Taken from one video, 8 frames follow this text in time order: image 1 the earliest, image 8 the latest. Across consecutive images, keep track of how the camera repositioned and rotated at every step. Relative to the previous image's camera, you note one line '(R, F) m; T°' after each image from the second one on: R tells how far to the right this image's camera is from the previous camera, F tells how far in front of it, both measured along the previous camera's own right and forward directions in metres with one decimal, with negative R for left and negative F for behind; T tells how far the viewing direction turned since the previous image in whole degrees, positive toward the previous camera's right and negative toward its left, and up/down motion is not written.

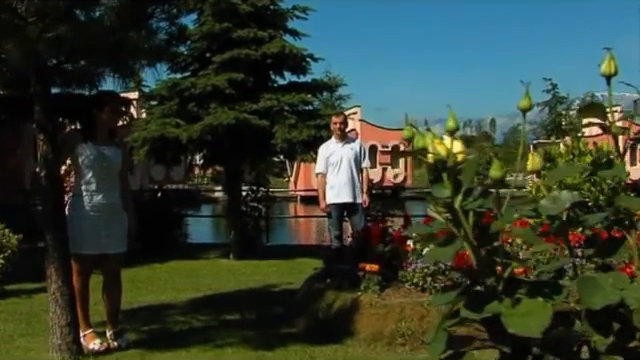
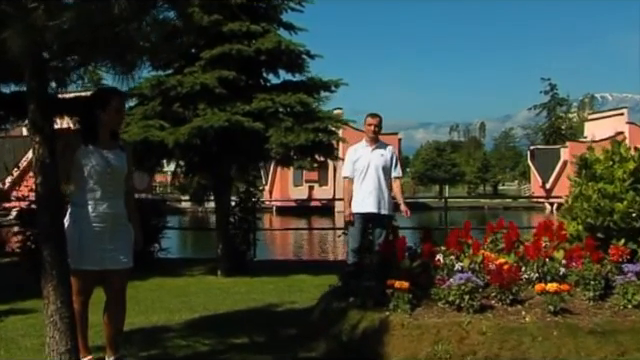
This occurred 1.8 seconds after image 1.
(-0.9, +0.8) m; +7°
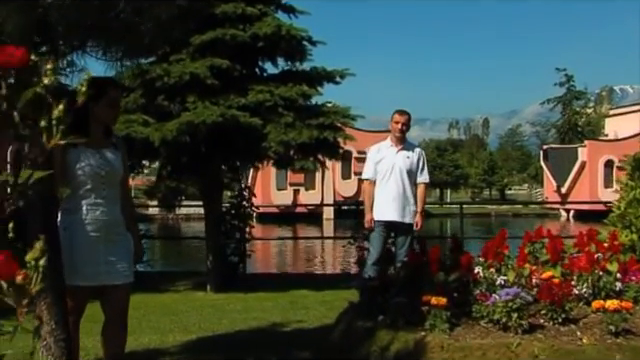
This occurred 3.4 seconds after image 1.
(-0.6, +0.9) m; +5°
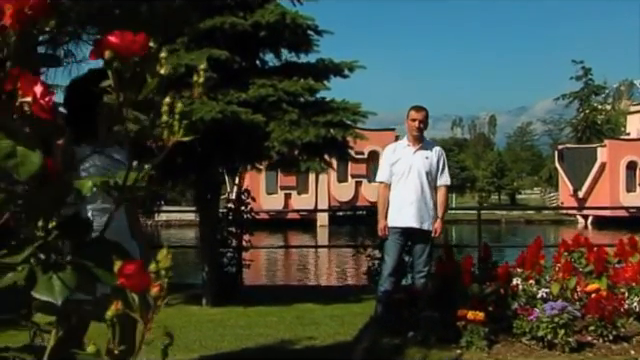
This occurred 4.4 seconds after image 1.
(-0.4, +0.6) m; +3°
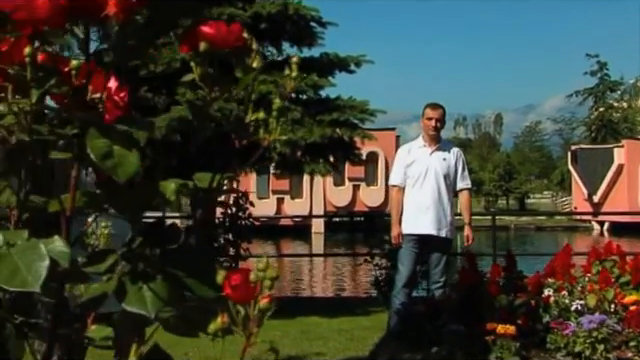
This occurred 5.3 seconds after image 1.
(-0.2, +0.5) m; +2°
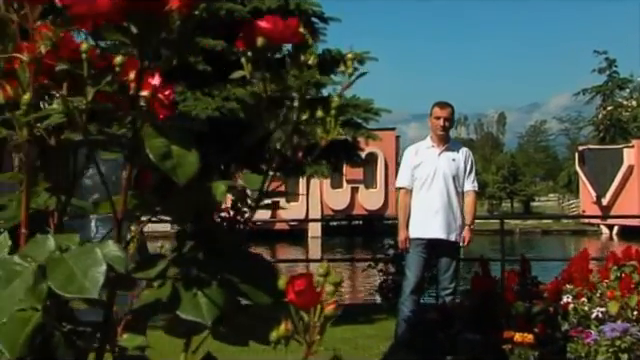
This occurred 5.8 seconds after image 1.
(-0.1, +0.3) m; +1°
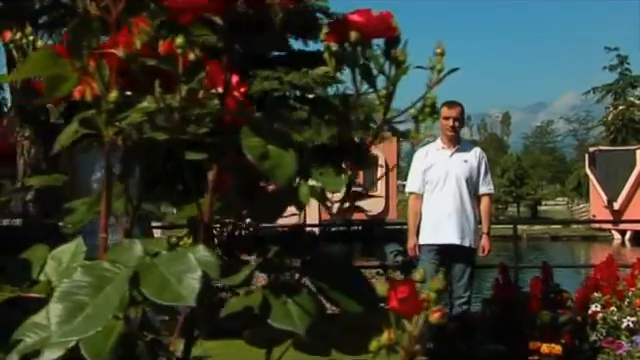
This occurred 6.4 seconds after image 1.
(-0.2, +0.3) m; +1°
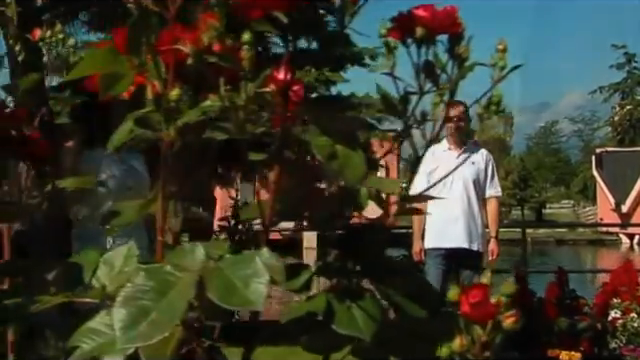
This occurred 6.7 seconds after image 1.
(-0.1, +0.2) m; +1°
